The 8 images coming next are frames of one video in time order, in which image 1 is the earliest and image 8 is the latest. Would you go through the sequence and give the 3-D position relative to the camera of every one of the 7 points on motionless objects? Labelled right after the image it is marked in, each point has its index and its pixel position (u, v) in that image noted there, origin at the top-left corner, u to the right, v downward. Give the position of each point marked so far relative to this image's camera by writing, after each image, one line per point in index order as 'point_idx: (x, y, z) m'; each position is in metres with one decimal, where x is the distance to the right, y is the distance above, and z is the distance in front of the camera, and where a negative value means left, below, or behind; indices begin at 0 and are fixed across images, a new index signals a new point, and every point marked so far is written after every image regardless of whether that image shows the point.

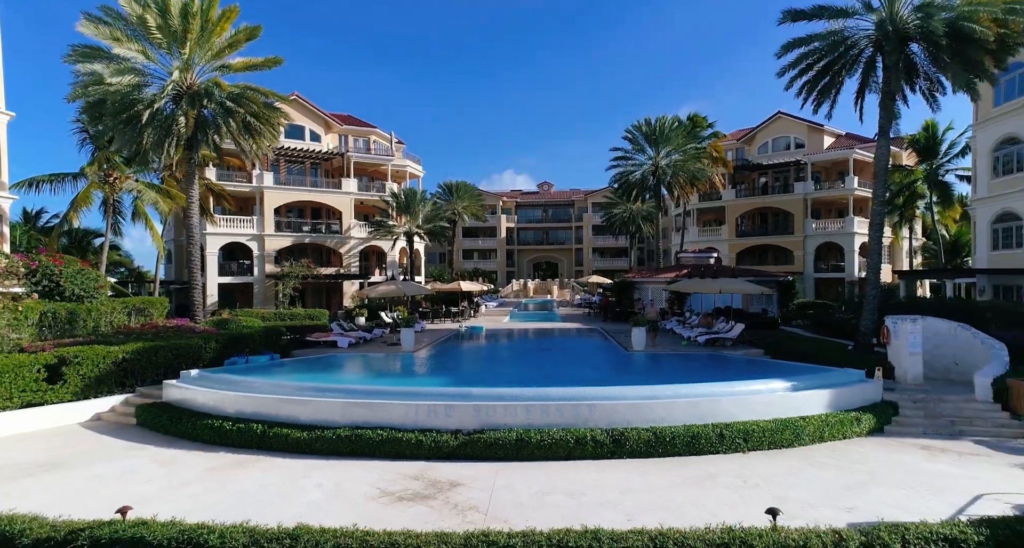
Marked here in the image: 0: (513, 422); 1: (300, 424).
0: (+0.1, -3.5, +12.5) m
1: (-5.2, -3.8, +13.1) m
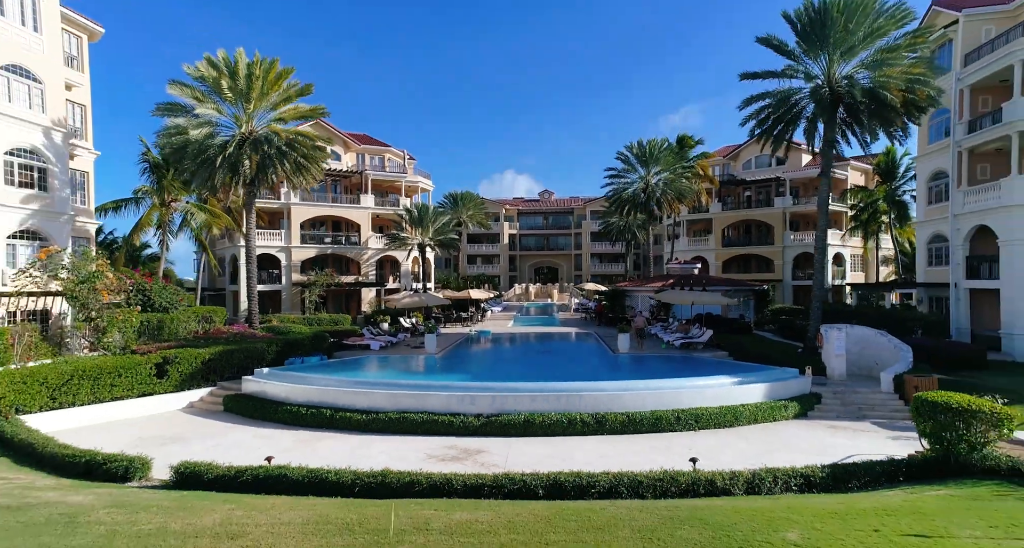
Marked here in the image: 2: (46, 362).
0: (+0.4, -4.2, +16.6) m
1: (-5.0, -4.4, +17.1) m
2: (-14.9, -2.8, +17.2) m
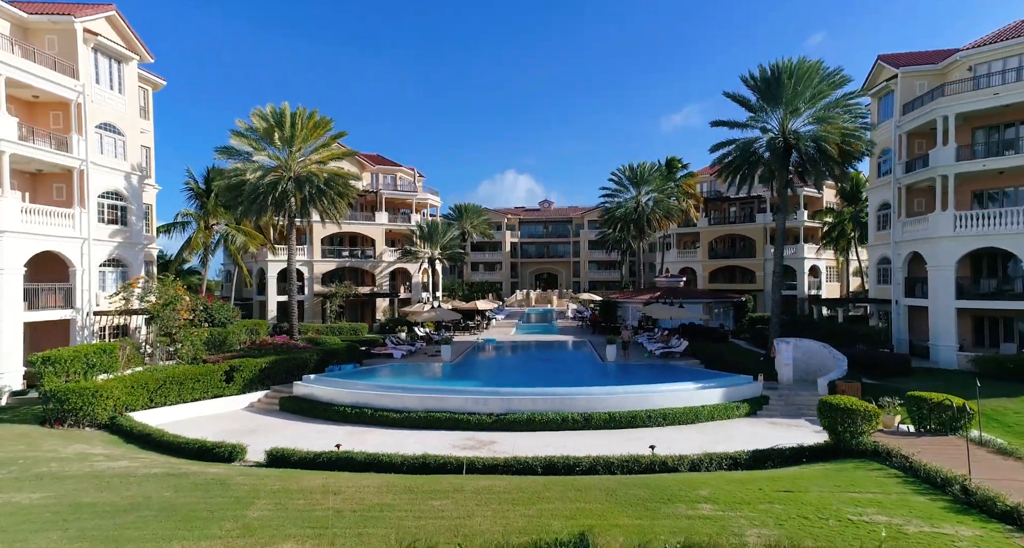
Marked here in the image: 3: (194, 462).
0: (+0.6, -5.2, +20.6) m
1: (-4.8, -5.5, +21.2) m
2: (-14.7, -3.8, +21.3) m
3: (-9.4, -5.4, +15.3) m
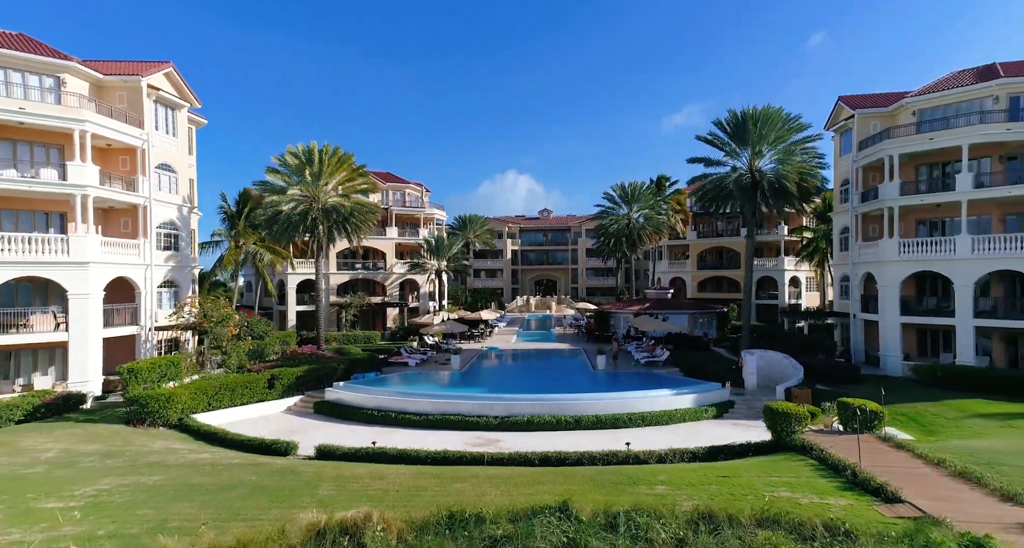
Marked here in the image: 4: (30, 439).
0: (+0.7, -6.3, +24.4) m
1: (-4.7, -6.5, +25.0) m
2: (-14.6, -4.9, +25.1) m
3: (-9.3, -6.5, +19.1) m
4: (-17.0, -5.8, +18.8) m
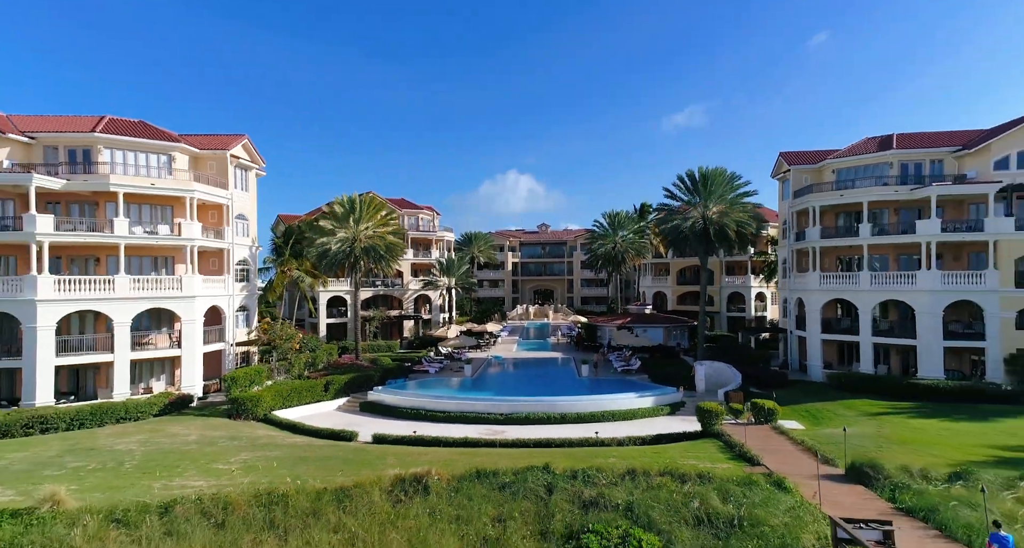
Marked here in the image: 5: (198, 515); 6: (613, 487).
0: (+0.8, -8.1, +32.0) m
1: (-4.6, -8.4, +32.6) m
2: (-14.5, -6.7, +32.8) m
3: (-9.2, -8.3, +26.7) m
4: (-16.9, -7.6, +26.4) m
5: (-9.4, -7.2, +16.0) m
6: (+3.4, -7.1, +17.9) m
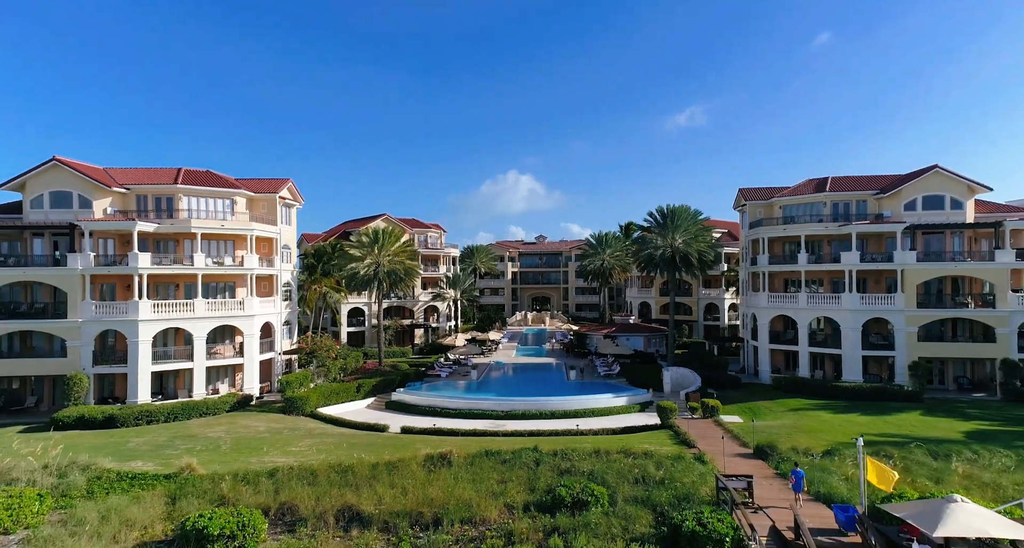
0: (+0.7, -9.8, +39.3) m
1: (-4.7, -10.1, +39.9) m
2: (-14.6, -8.4, +40.0) m
3: (-9.3, -10.0, +34.0) m
4: (-16.9, -9.3, +33.7) m
5: (-9.5, -8.9, +23.2) m
6: (+3.3, -8.8, +25.2) m
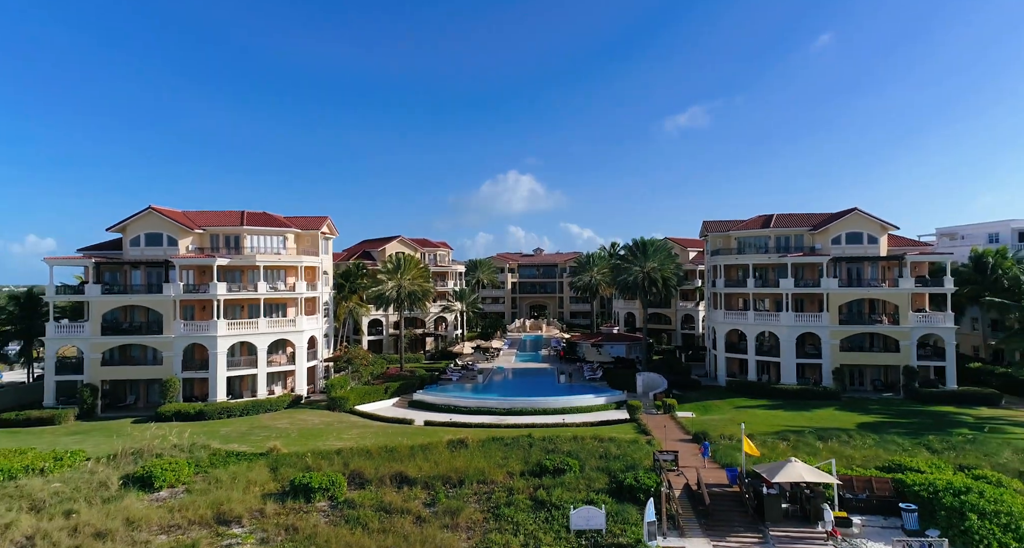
0: (+0.7, -11.9, +48.4) m
1: (-4.7, -12.1, +49.0) m
2: (-14.6, -10.5, +49.1) m
3: (-9.3, -12.0, +43.1) m
4: (-16.9, -11.4, +42.7) m
5: (-9.5, -10.9, +32.3) m
6: (+3.3, -10.9, +34.2) m
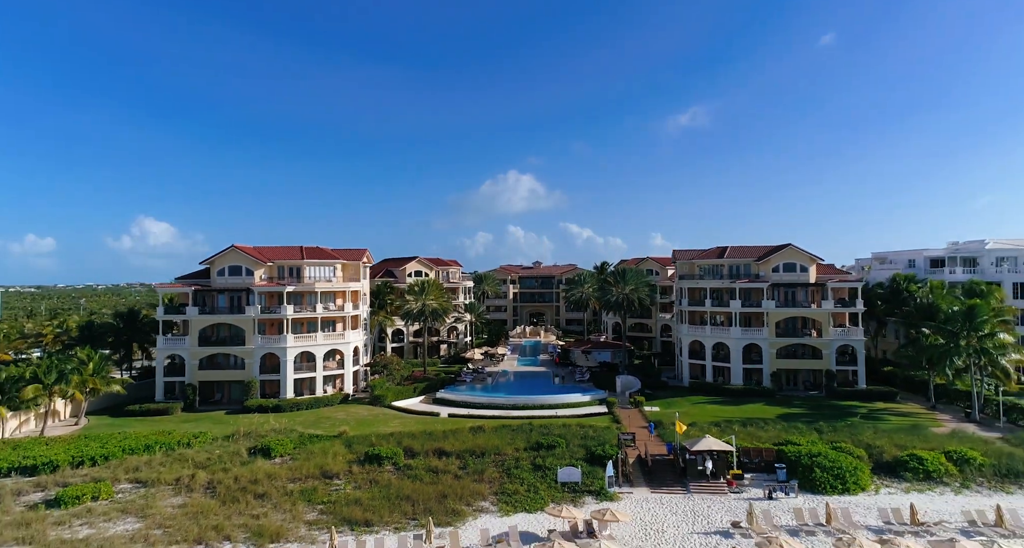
0: (+1.1, -14.5, +60.6) m
1: (-4.2, -14.7, +61.1) m
2: (-14.1, -13.1, +61.3) m
3: (-8.8, -14.6, +55.2) m
4: (-16.5, -14.0, +54.9) m
5: (-9.0, -13.5, +44.5) m
6: (+3.8, -13.5, +46.4) m
